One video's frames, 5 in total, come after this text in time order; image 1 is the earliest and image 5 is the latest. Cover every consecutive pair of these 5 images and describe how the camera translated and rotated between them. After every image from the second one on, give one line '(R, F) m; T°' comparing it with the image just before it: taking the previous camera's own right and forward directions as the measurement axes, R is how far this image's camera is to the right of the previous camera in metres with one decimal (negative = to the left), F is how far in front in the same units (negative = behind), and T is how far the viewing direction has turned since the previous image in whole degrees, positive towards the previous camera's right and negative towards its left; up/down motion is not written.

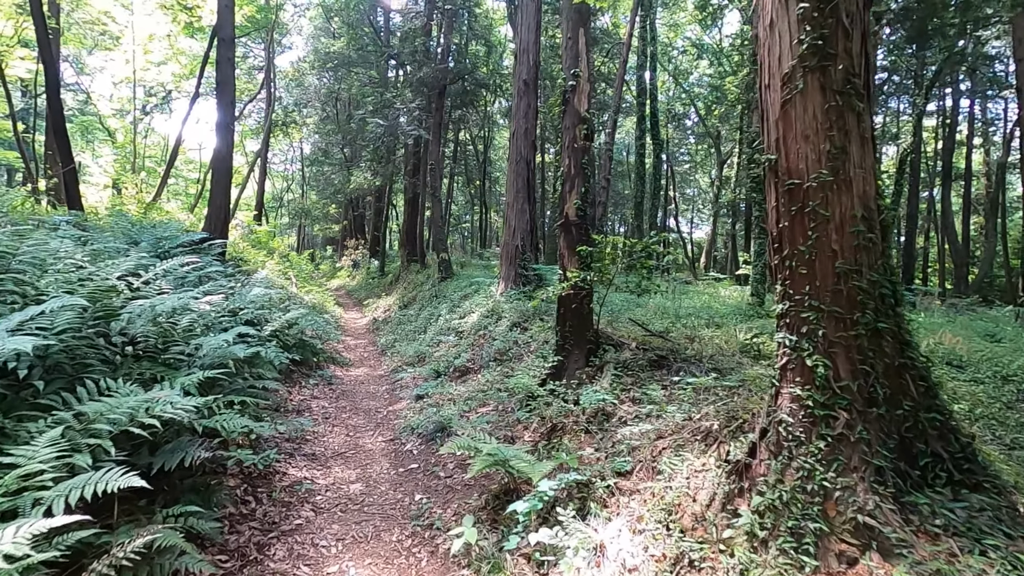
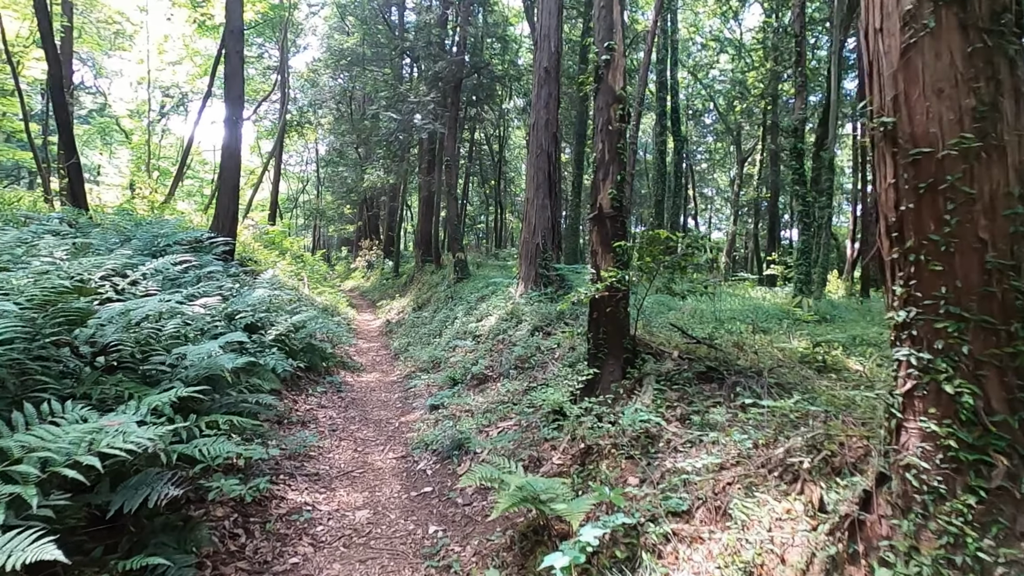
(-0.1, +0.7) m; -2°
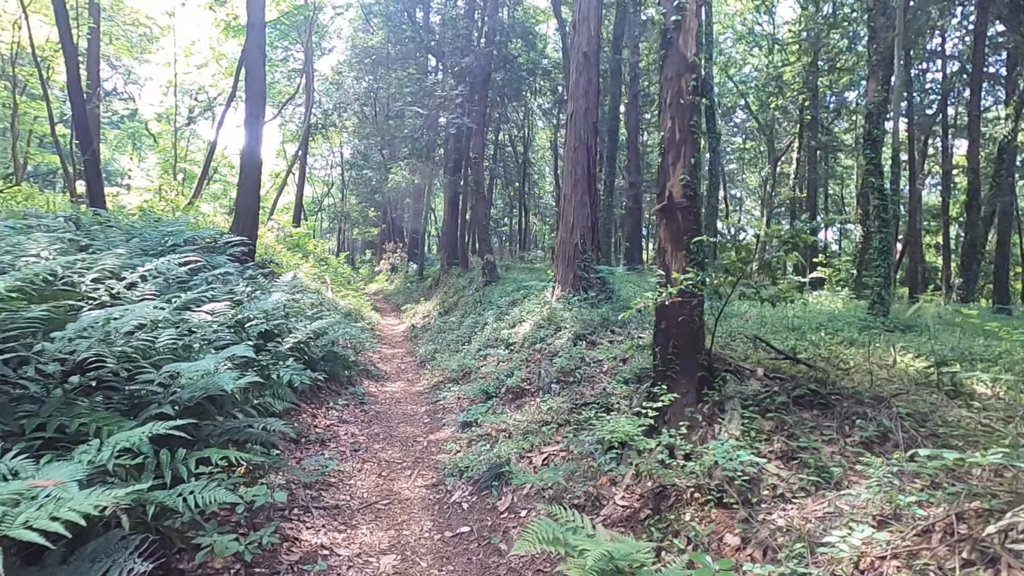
(-0.2, +0.8) m; -2°
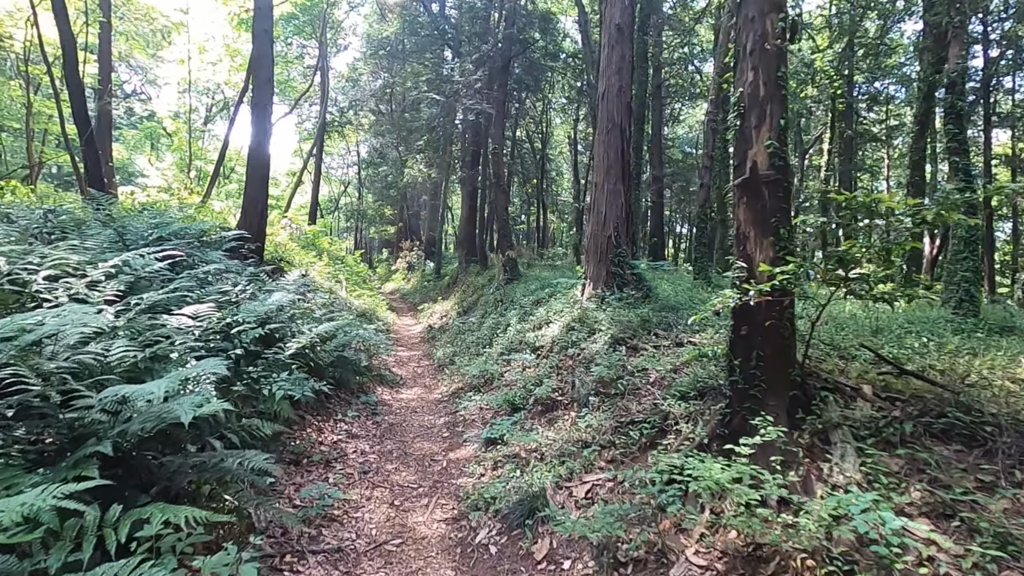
(-0.1, +0.9) m; -2°
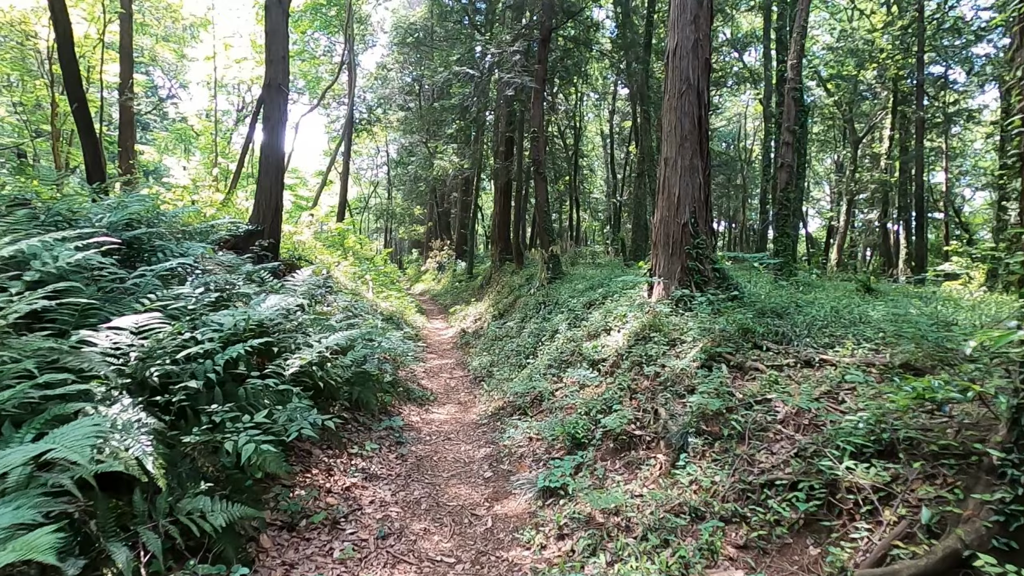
(-0.3, +1.5) m; -3°
